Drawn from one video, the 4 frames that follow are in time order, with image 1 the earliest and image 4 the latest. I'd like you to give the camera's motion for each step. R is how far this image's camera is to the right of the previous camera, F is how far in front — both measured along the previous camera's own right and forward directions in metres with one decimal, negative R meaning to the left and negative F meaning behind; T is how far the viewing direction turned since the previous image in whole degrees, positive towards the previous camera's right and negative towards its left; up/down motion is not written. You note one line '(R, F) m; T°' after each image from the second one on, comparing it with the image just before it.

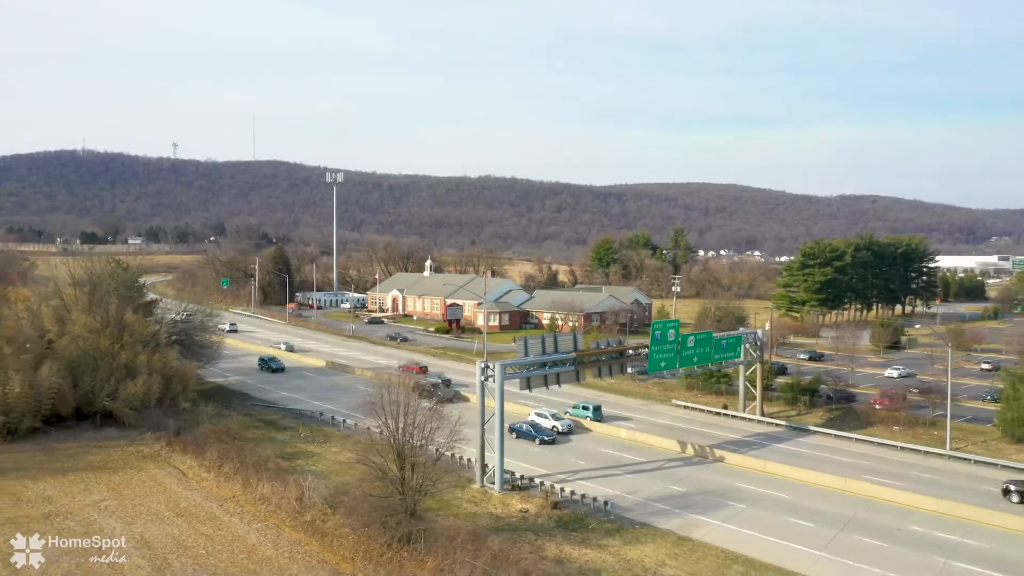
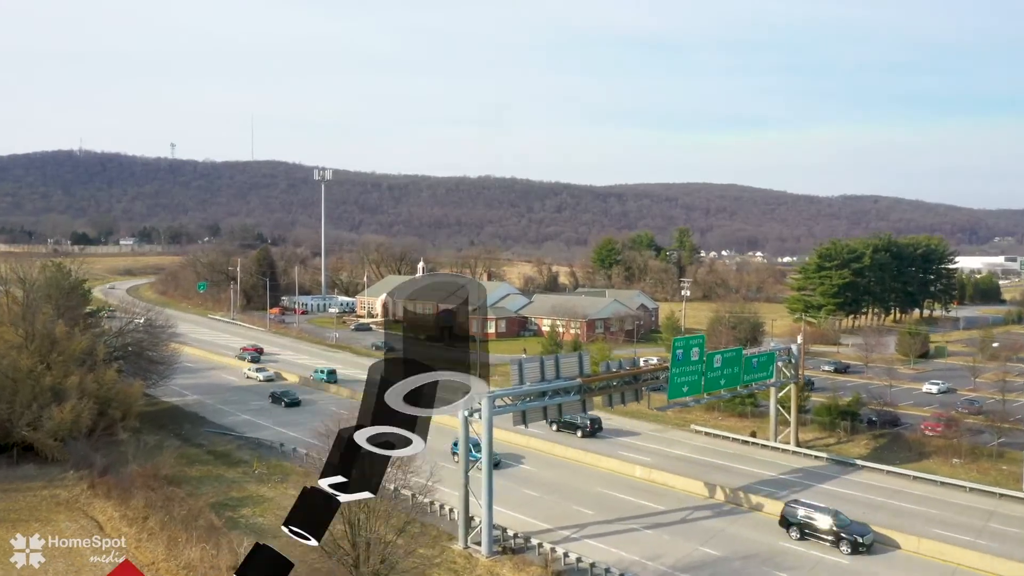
(+0.2, +4.7) m; 0°
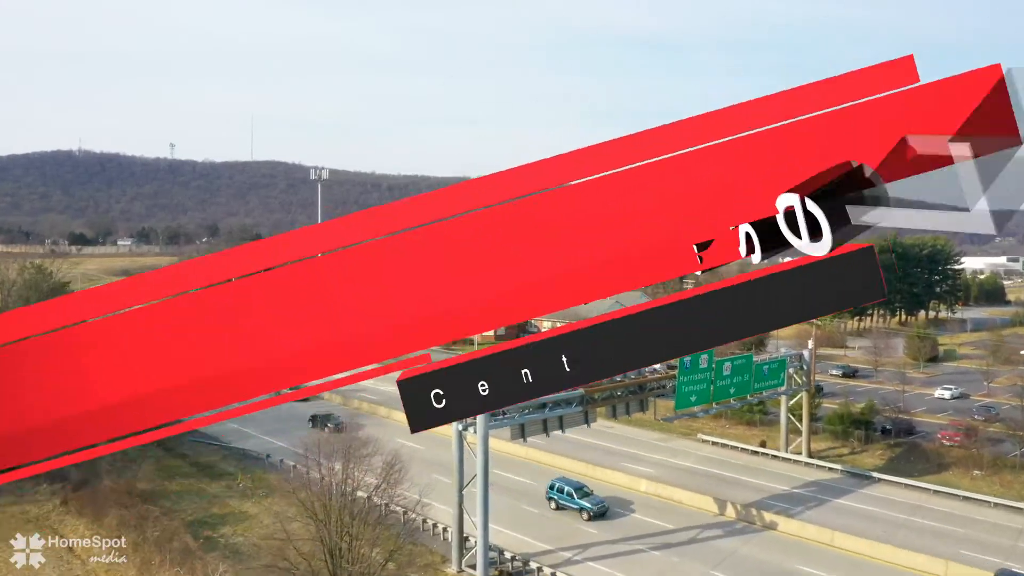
(+0.1, +1.3) m; 0°
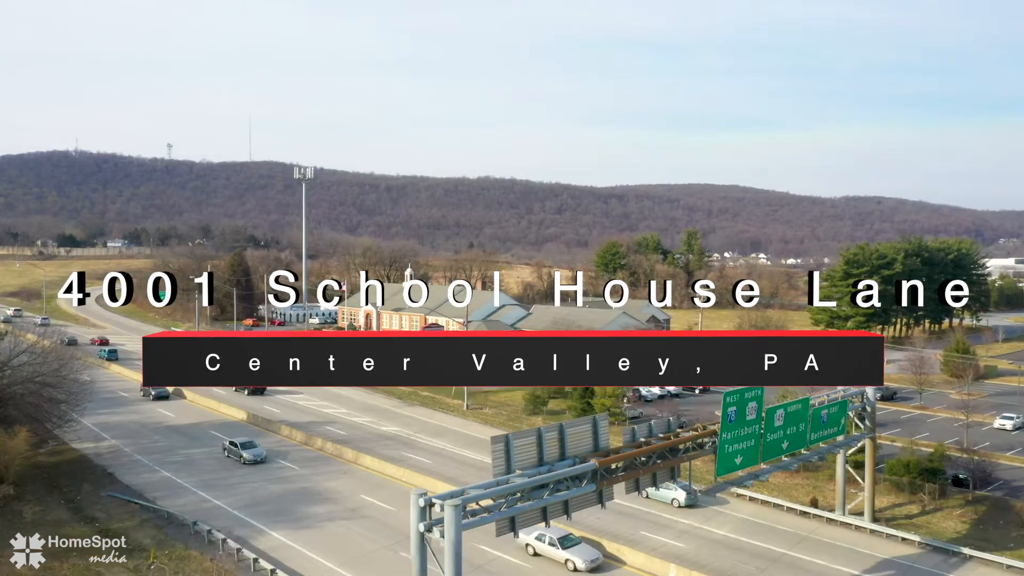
(+0.3, +5.4) m; 0°
